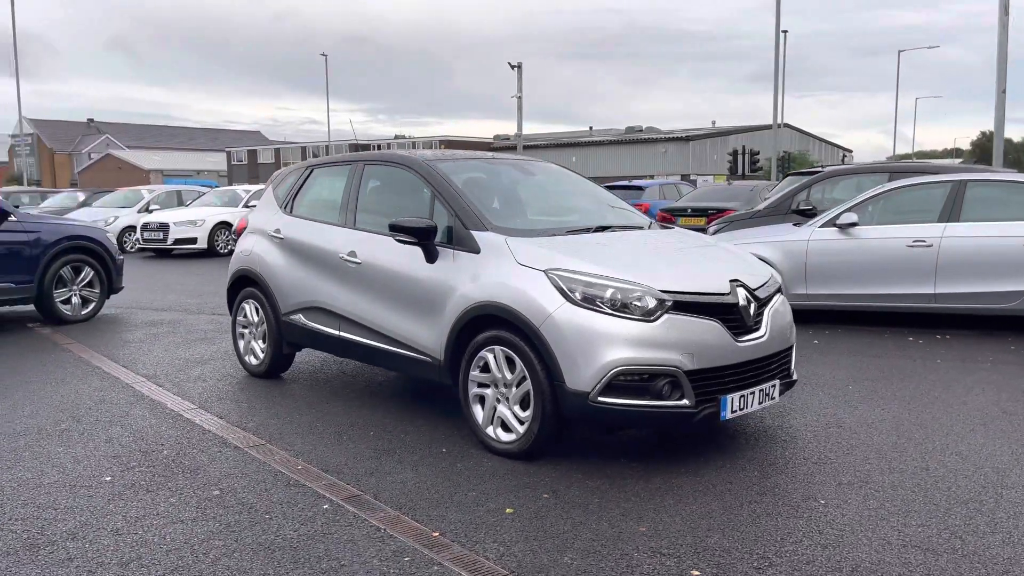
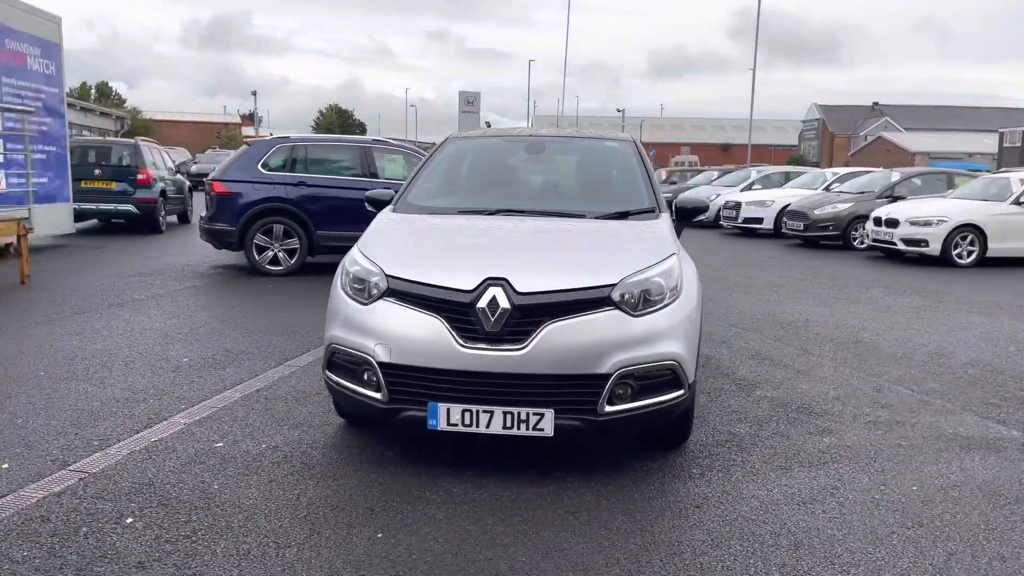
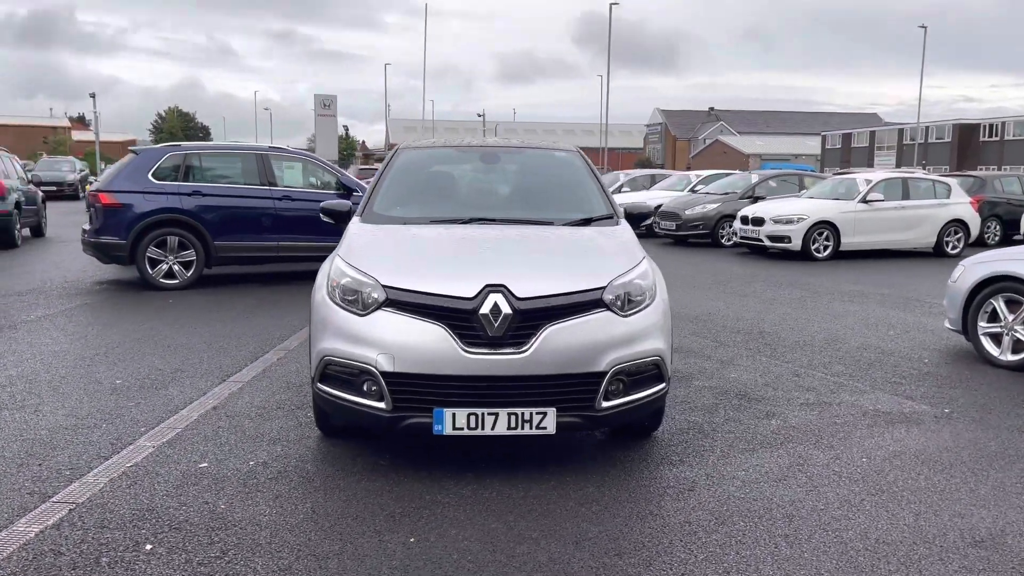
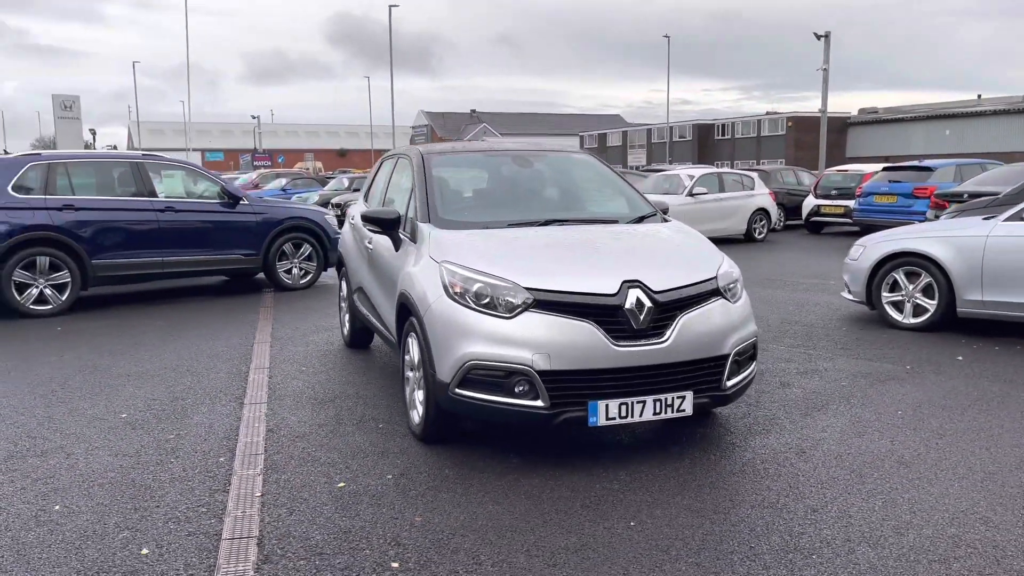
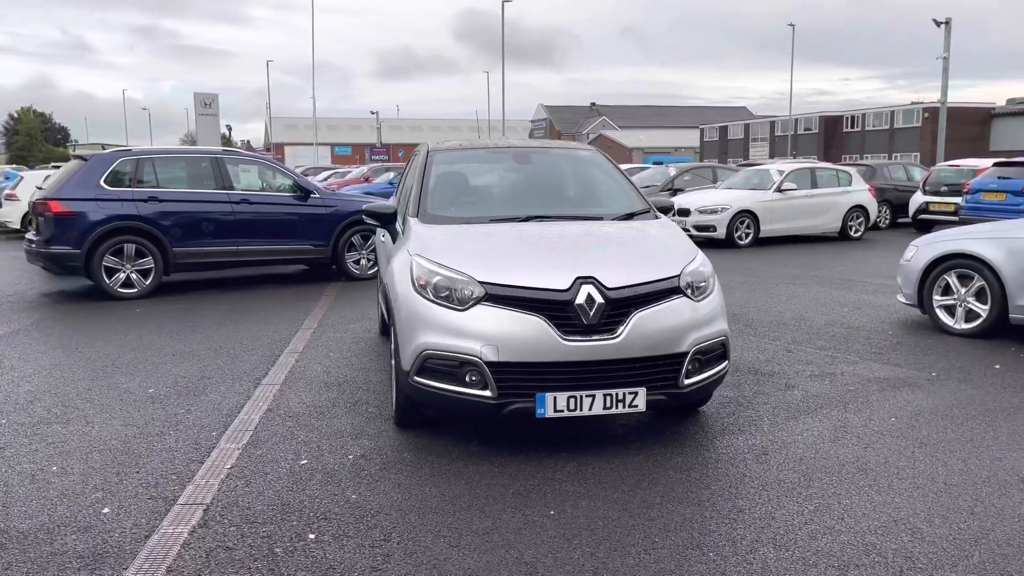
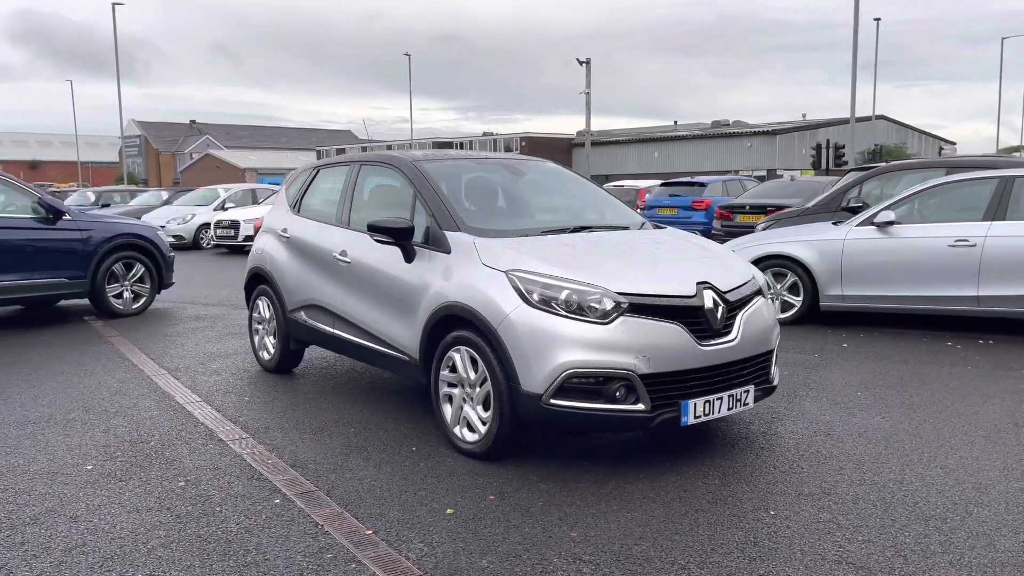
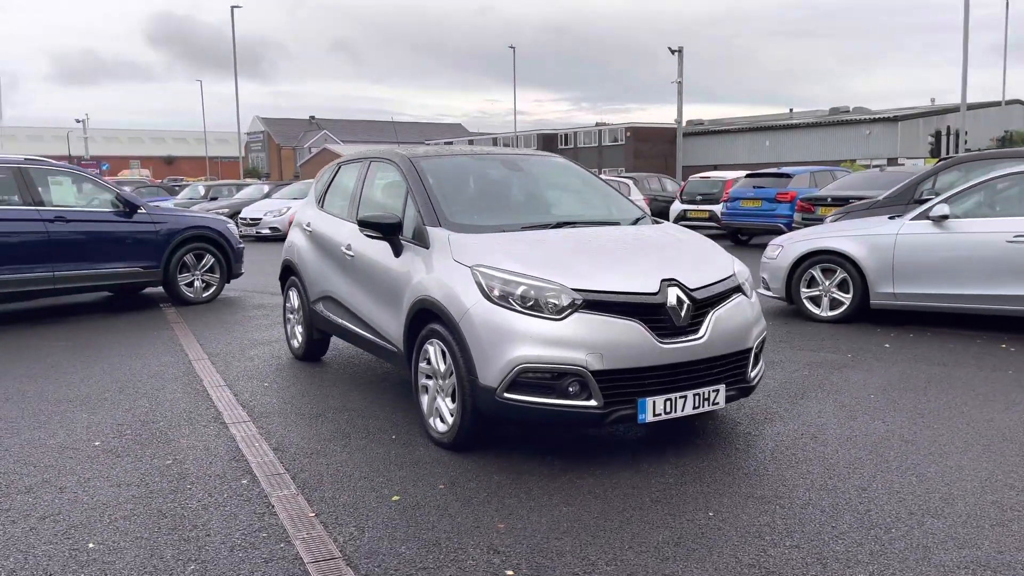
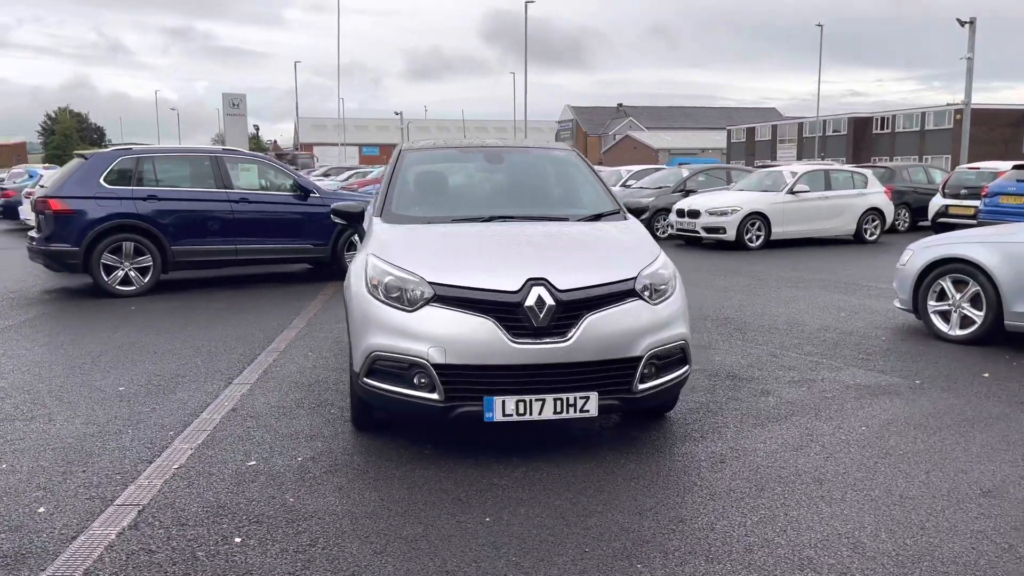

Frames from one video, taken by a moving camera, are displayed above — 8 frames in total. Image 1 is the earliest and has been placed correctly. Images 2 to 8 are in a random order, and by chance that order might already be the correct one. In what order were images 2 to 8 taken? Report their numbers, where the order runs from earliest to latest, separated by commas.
6, 7, 4, 5, 8, 3, 2
